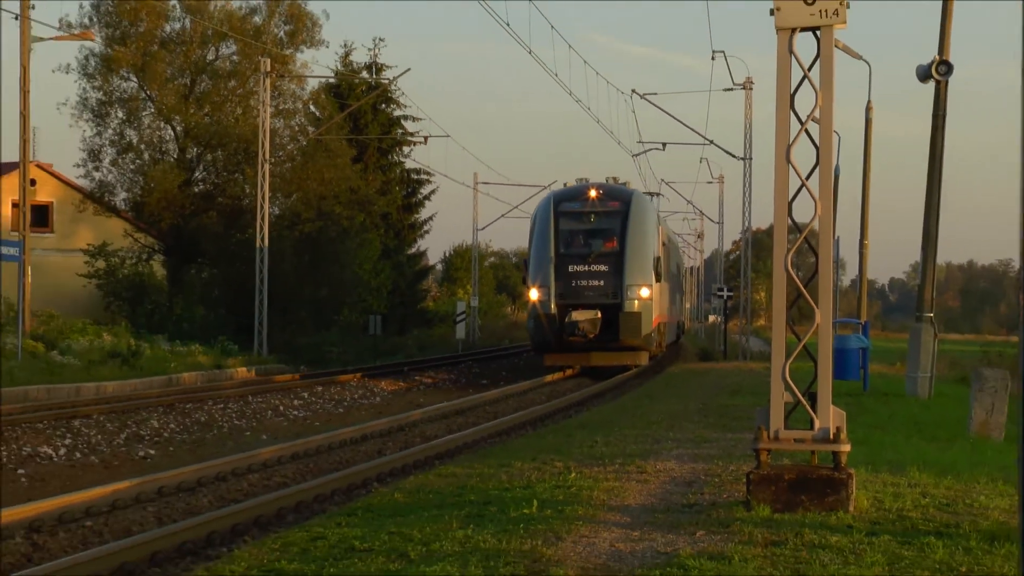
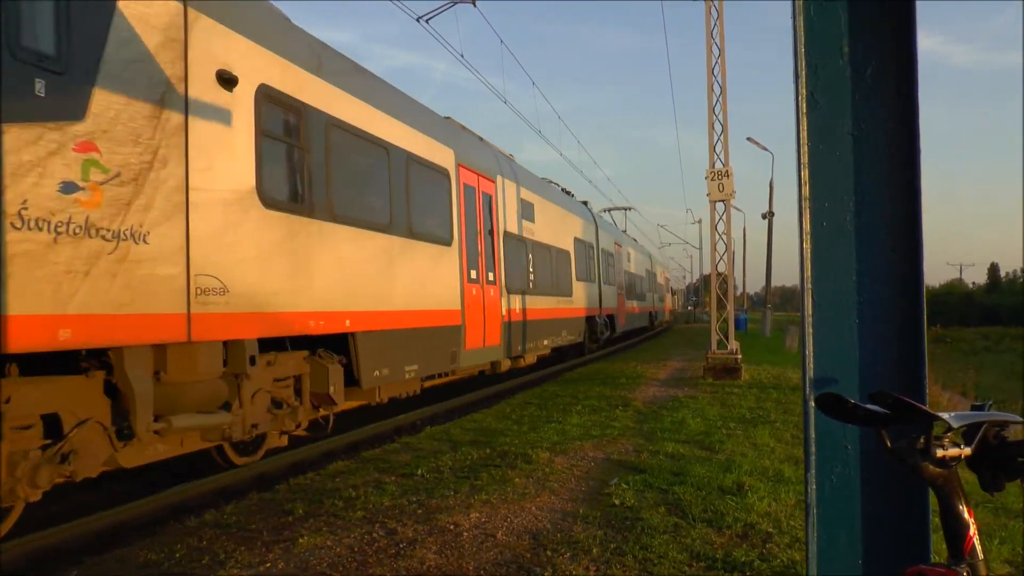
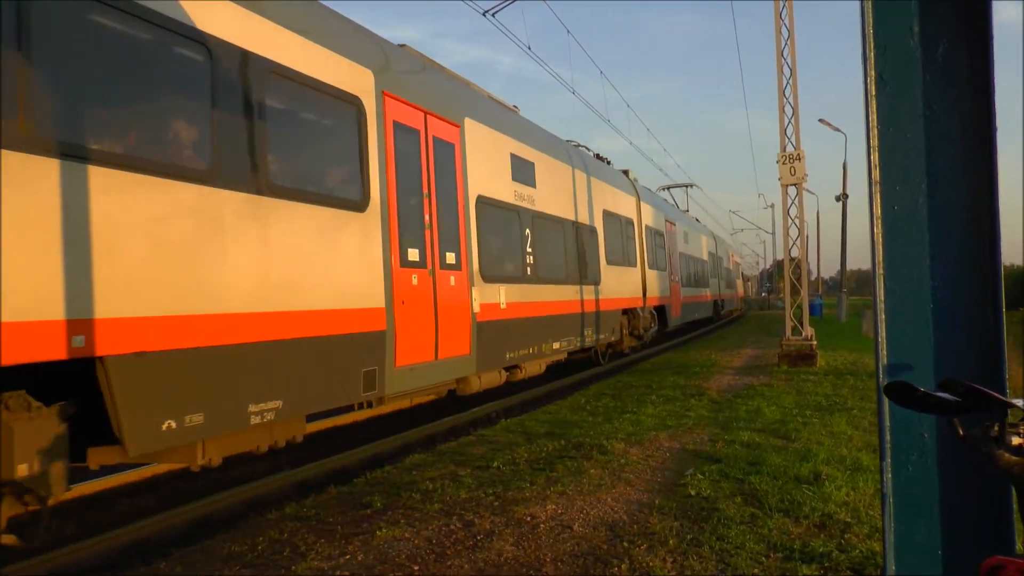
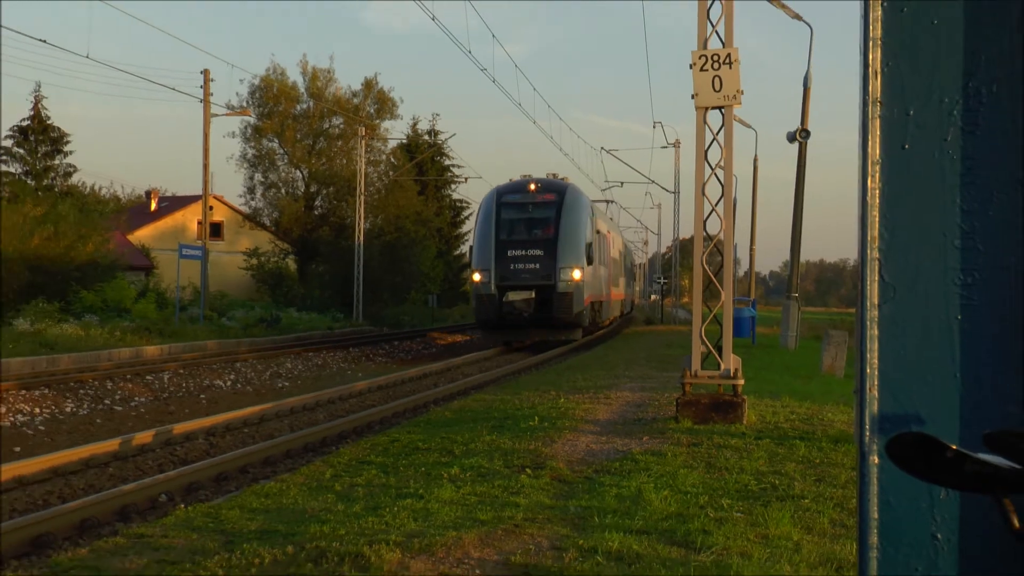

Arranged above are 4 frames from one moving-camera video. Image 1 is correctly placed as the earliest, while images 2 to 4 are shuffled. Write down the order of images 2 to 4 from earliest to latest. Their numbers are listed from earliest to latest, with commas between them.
4, 2, 3
